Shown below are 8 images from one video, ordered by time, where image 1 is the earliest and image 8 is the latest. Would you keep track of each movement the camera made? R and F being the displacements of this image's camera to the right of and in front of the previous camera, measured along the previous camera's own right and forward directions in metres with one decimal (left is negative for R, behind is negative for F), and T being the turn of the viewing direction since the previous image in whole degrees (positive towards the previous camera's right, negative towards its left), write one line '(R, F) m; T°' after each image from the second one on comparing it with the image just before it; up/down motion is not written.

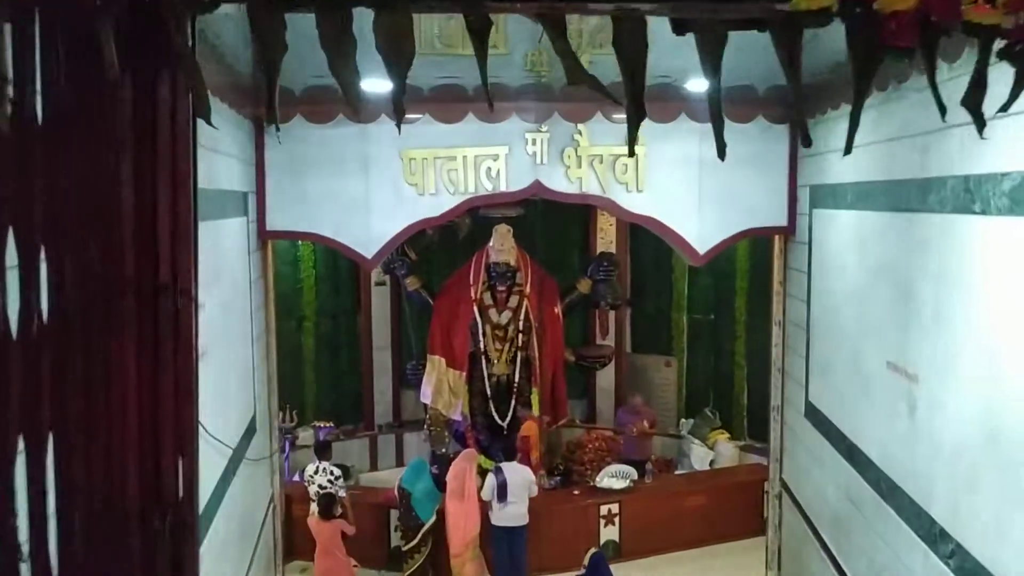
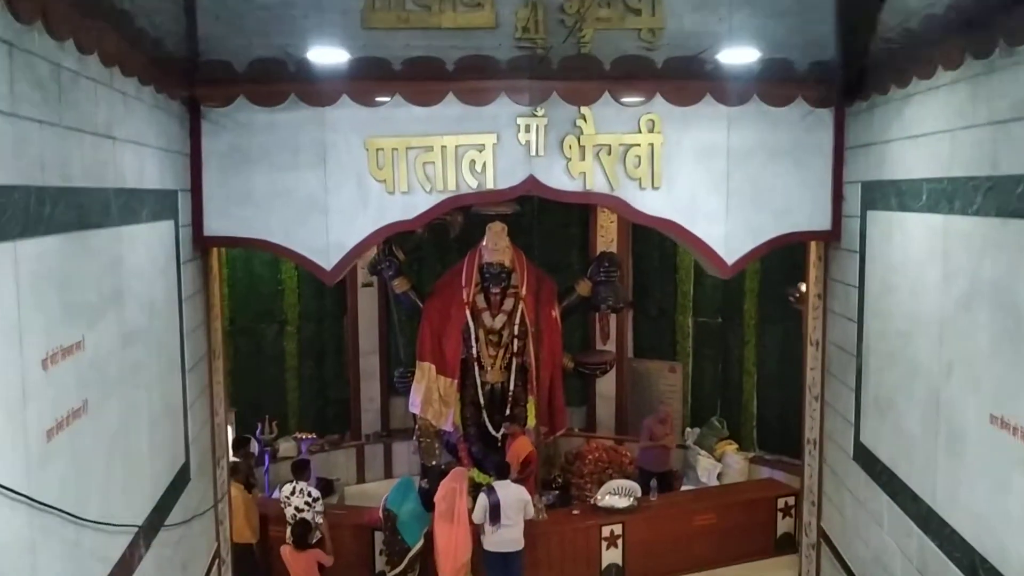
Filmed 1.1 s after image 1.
(0.0, +0.4) m; 0°
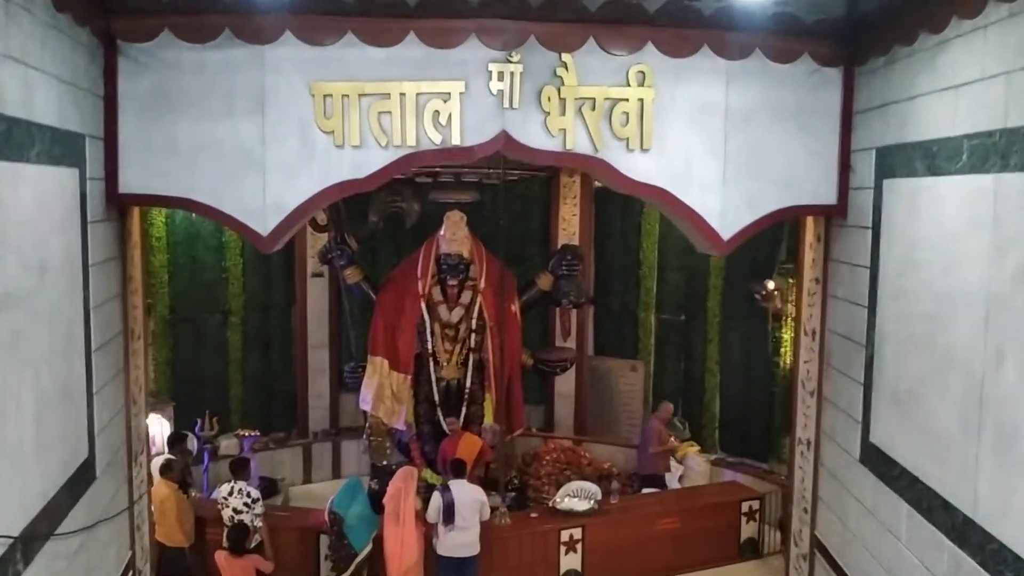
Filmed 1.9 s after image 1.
(0.0, +0.2) m; +3°
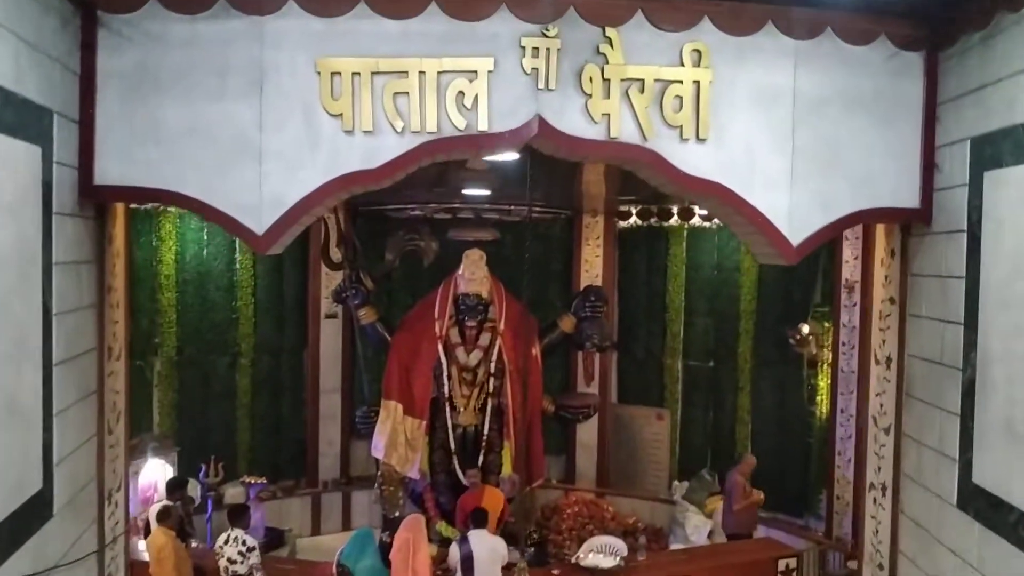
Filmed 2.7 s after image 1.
(0.0, +0.2) m; -1°
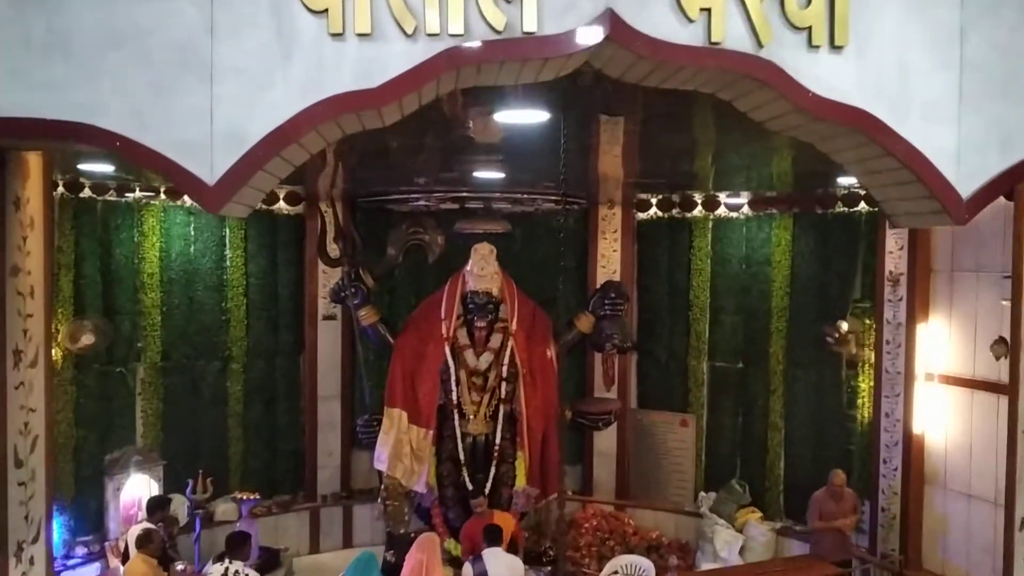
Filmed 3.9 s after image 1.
(-0.1, +0.4) m; 0°
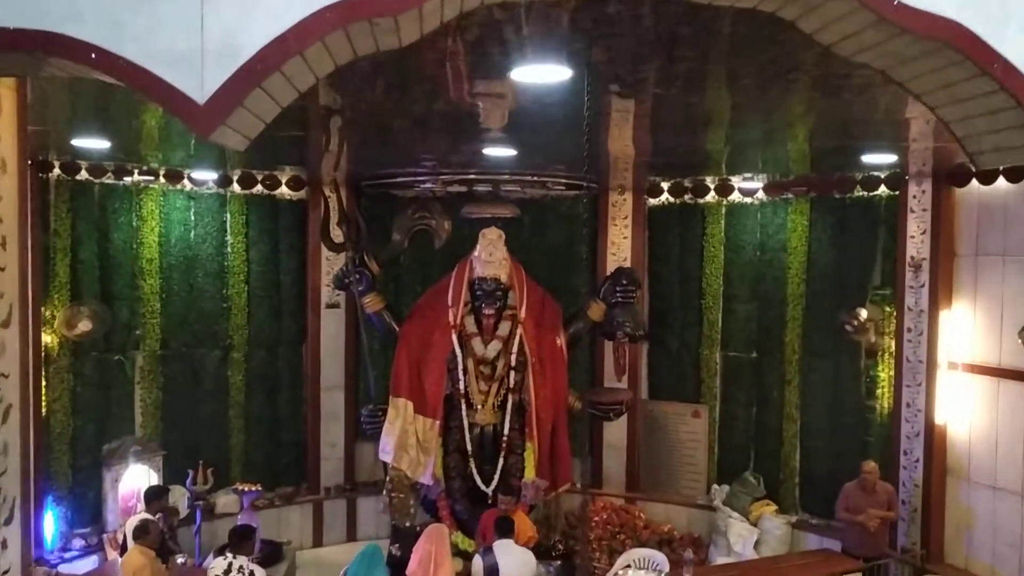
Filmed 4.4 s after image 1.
(0.0, +0.1) m; 0°
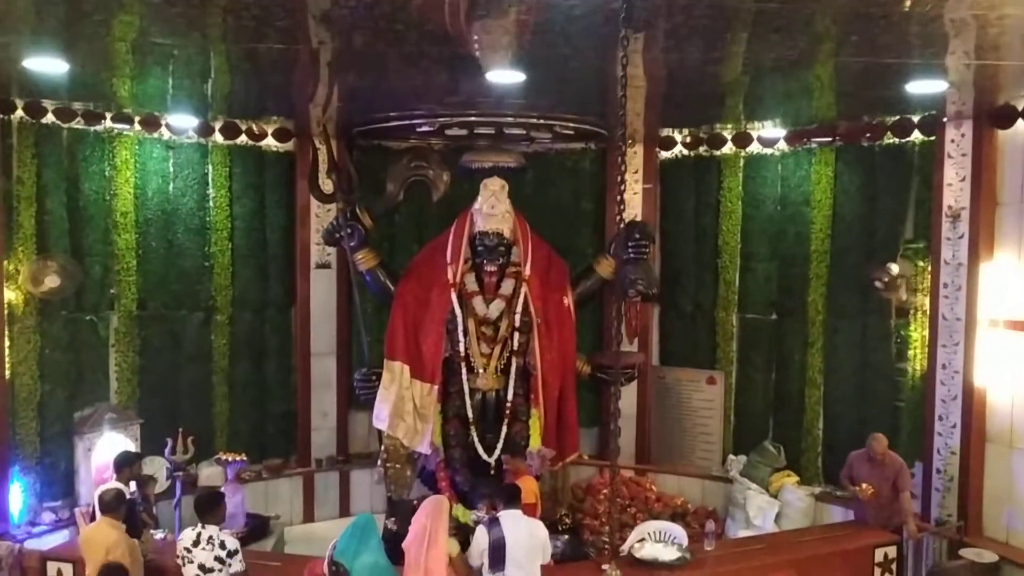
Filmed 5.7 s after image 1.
(0.0, +0.3) m; 0°
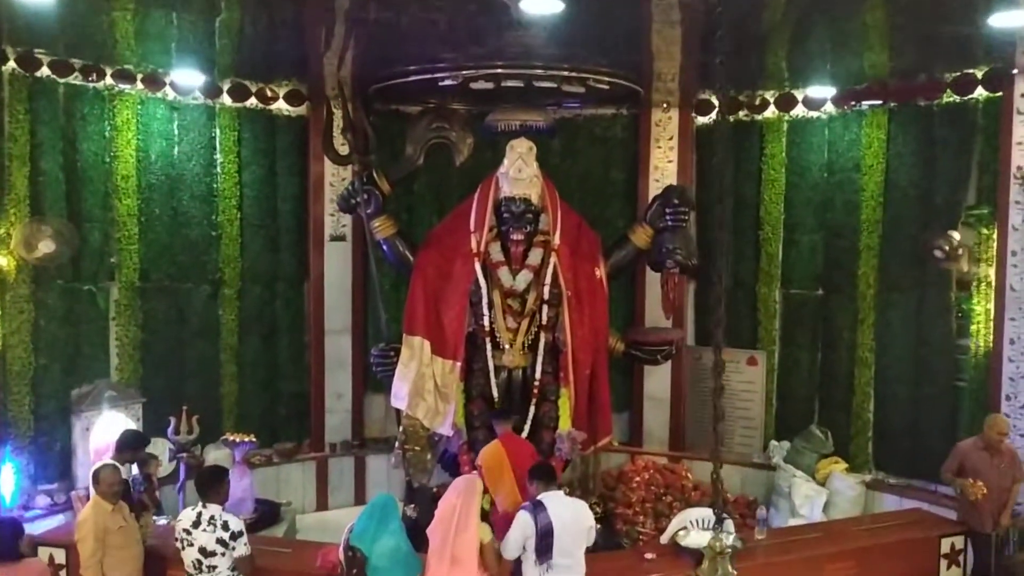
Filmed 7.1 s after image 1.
(-0.1, +0.3) m; -1°
